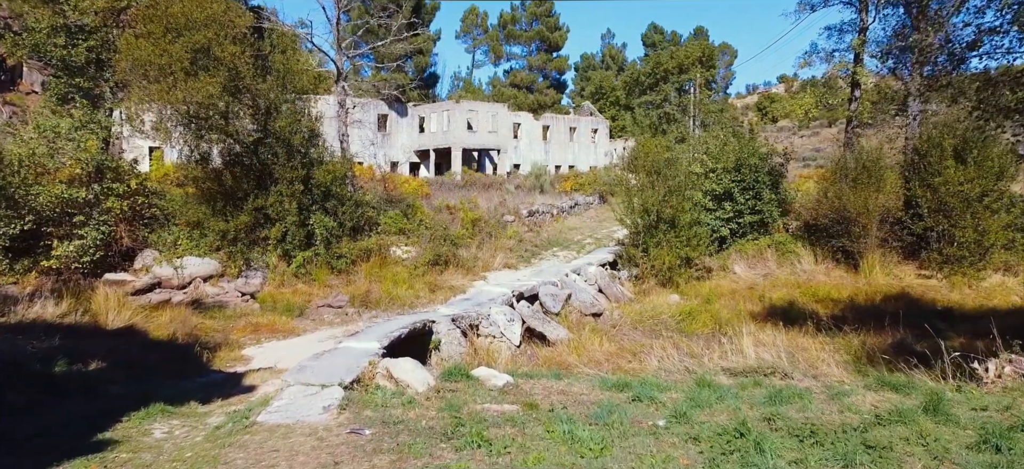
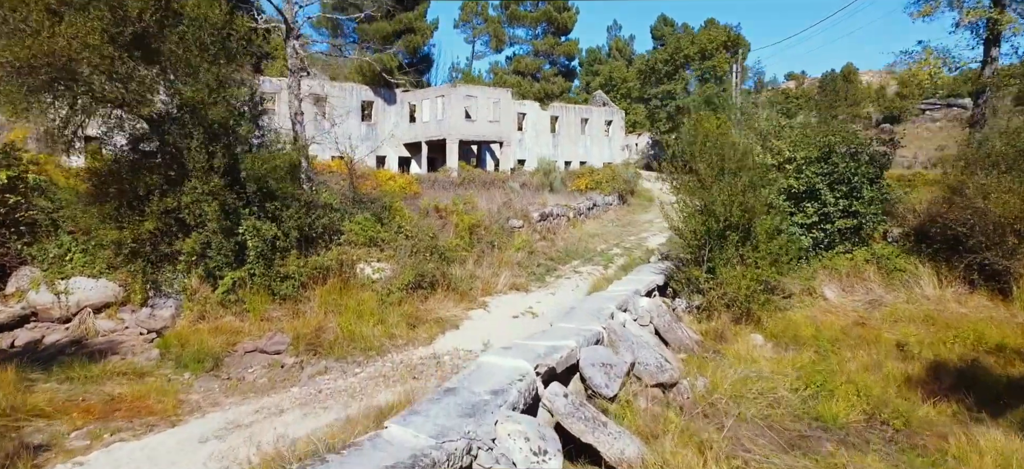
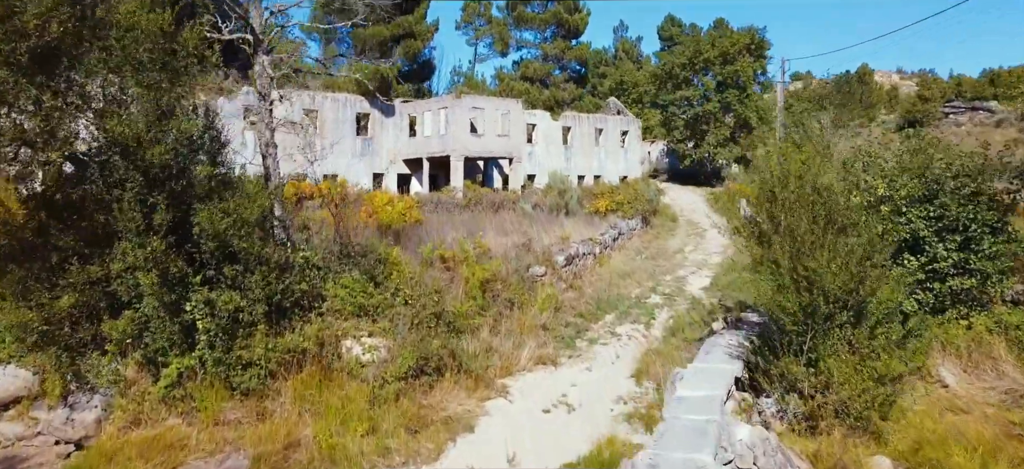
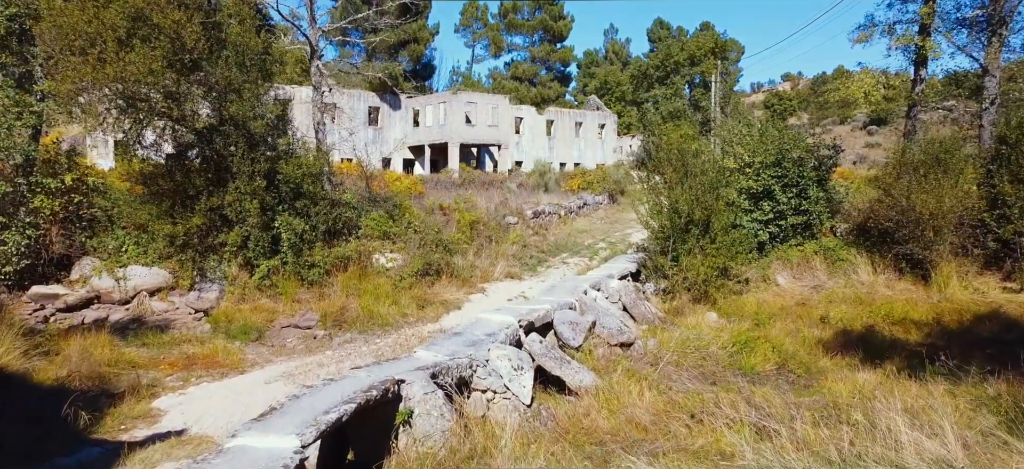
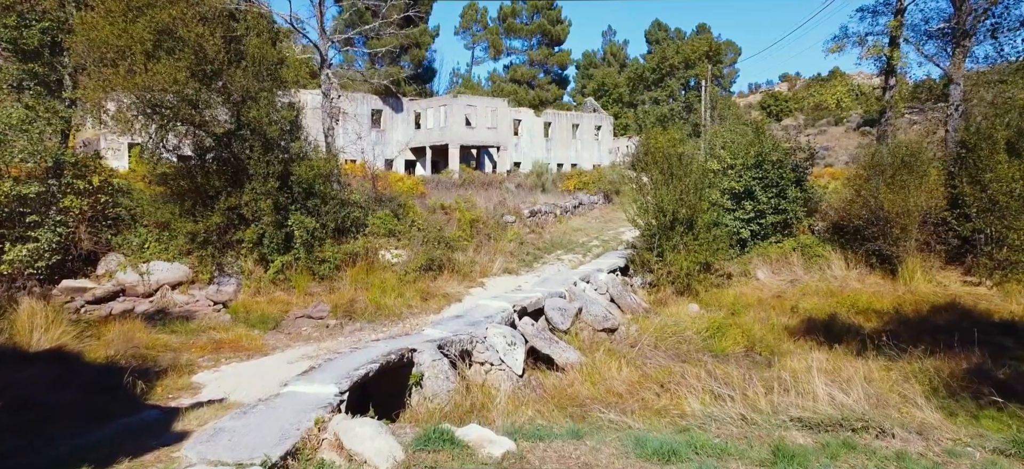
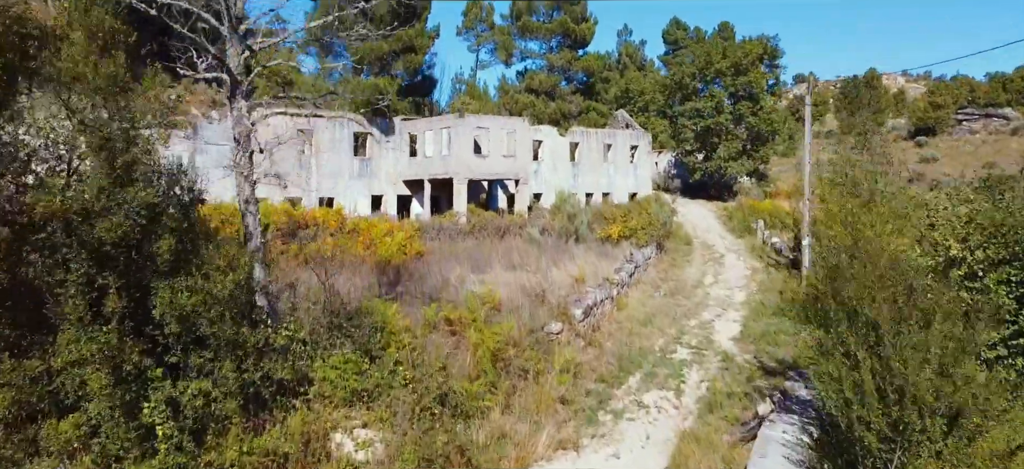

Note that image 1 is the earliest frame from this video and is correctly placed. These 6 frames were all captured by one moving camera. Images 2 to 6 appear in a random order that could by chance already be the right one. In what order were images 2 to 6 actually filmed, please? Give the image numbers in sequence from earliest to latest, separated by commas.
5, 4, 2, 3, 6
